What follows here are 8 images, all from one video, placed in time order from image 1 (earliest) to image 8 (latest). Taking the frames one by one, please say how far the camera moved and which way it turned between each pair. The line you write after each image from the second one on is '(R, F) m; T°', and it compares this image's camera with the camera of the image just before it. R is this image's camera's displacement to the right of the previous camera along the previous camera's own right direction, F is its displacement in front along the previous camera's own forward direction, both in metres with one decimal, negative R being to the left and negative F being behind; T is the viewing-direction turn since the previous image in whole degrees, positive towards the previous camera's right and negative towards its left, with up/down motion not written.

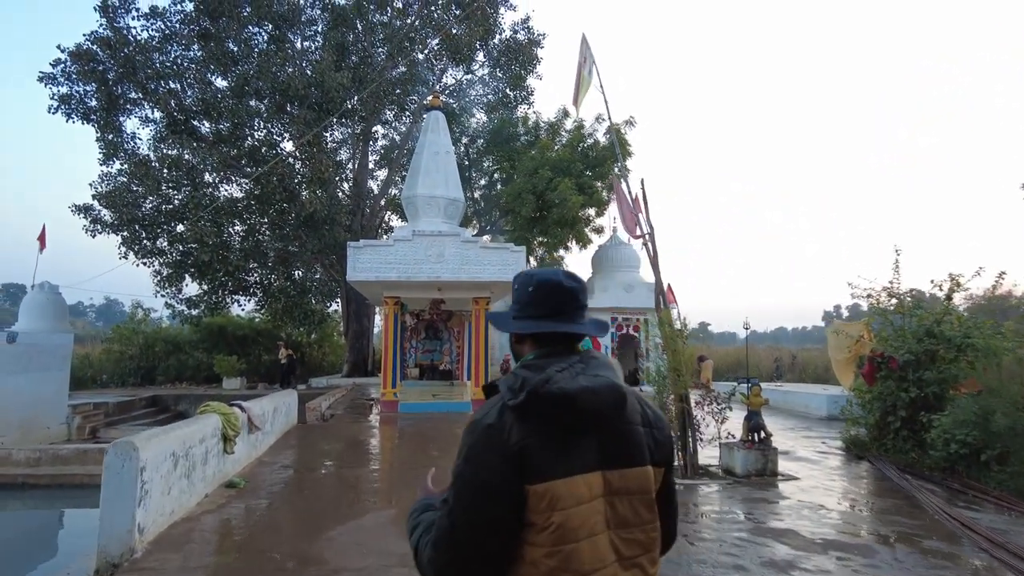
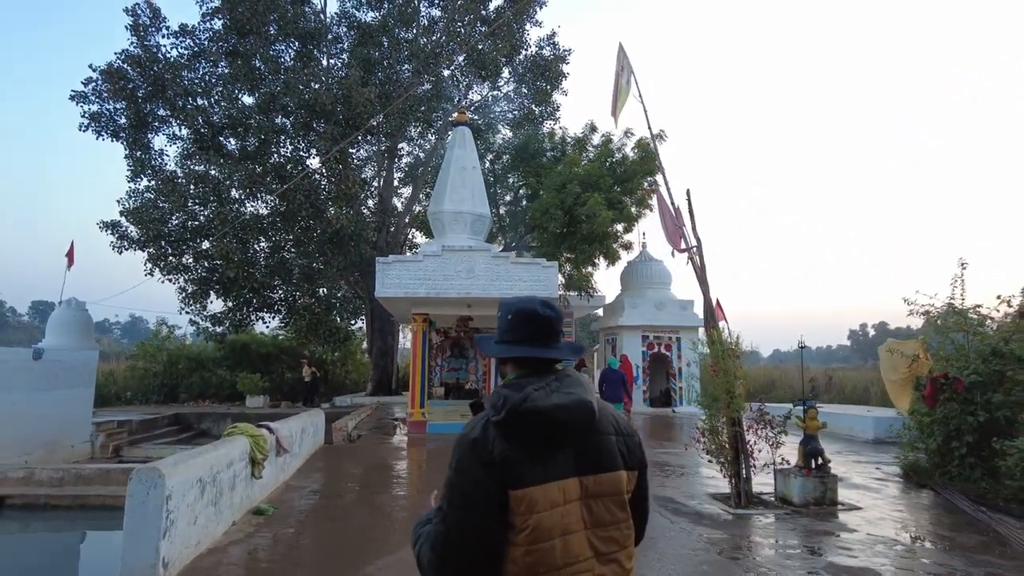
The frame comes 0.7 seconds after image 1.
(-0.2, +0.3) m; -2°
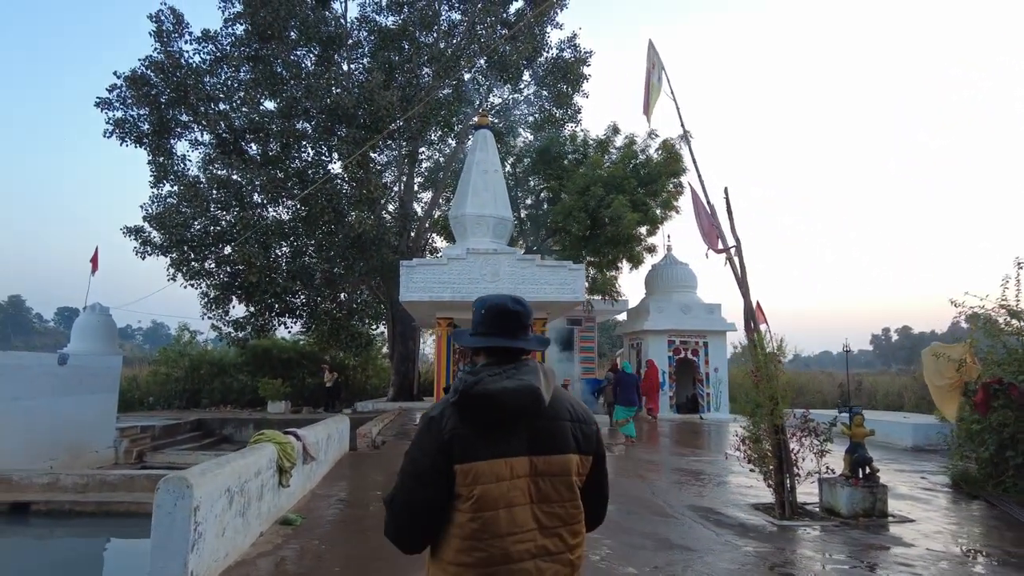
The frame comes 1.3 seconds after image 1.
(-0.2, +0.2) m; -1°
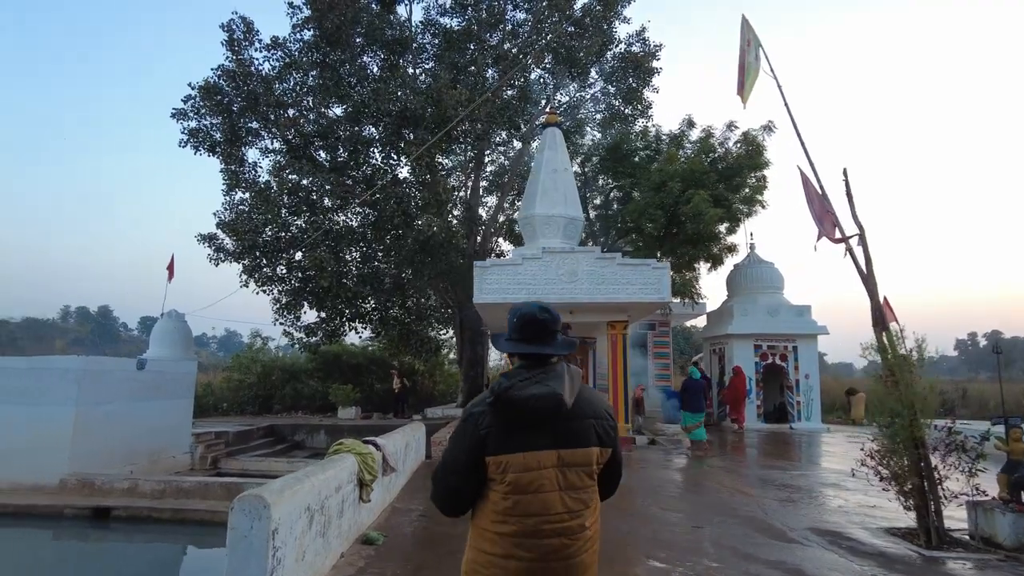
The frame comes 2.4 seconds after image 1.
(-0.3, +0.6) m; -5°
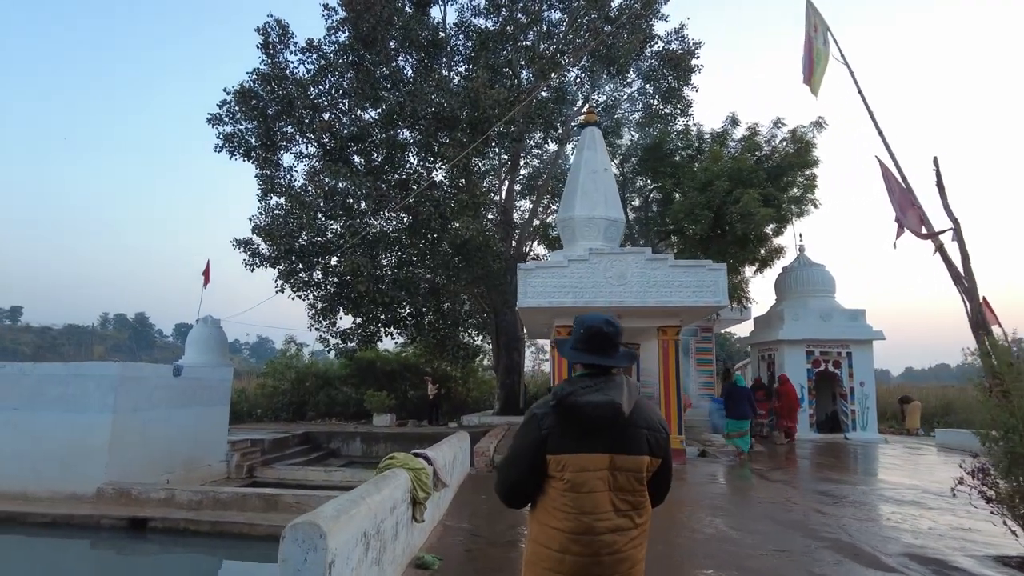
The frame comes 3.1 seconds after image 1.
(-0.3, +0.4) m; -2°
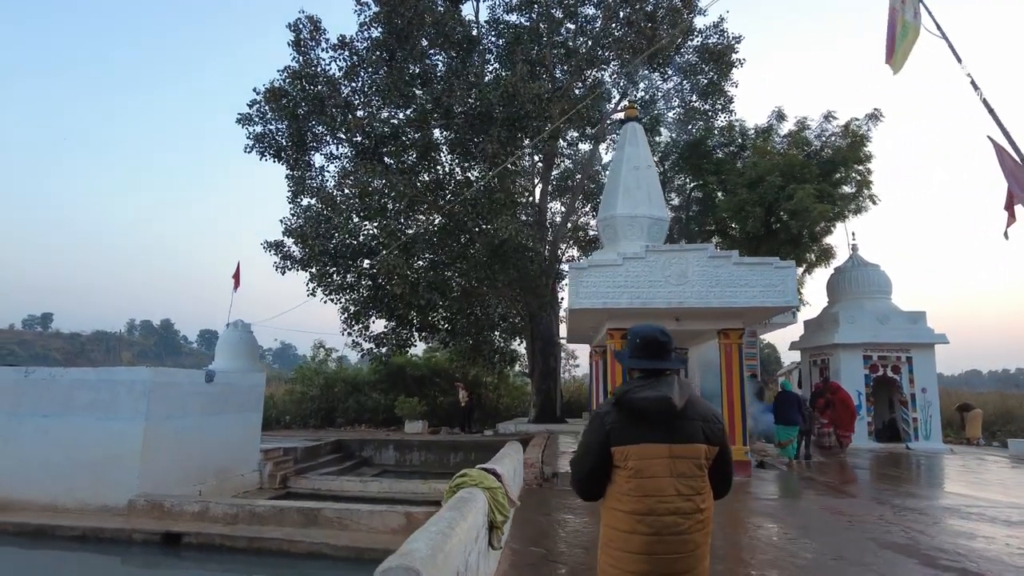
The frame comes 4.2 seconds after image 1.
(-0.4, +0.6) m; -2°
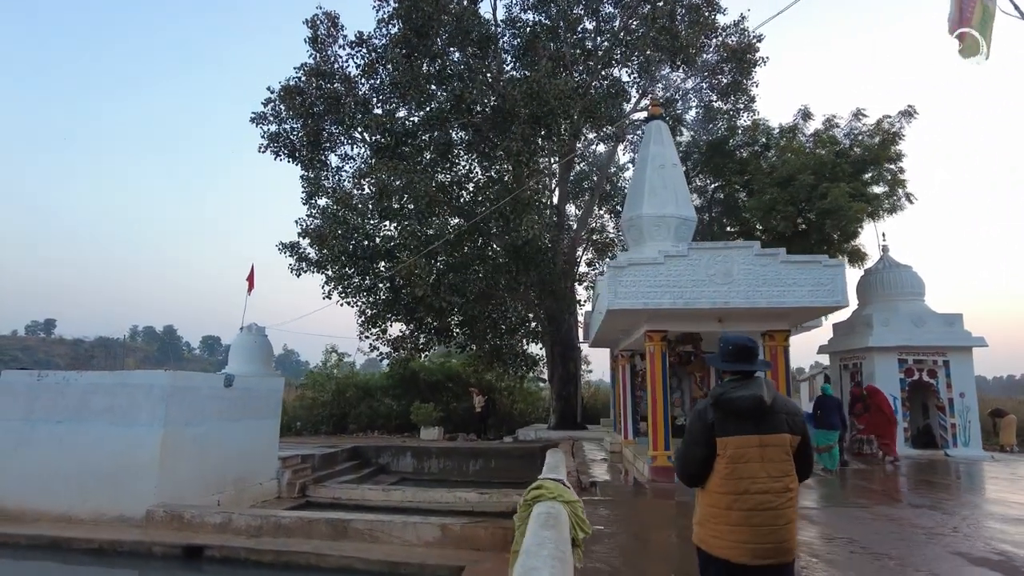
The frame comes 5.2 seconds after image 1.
(-0.4, +0.4) m; 0°
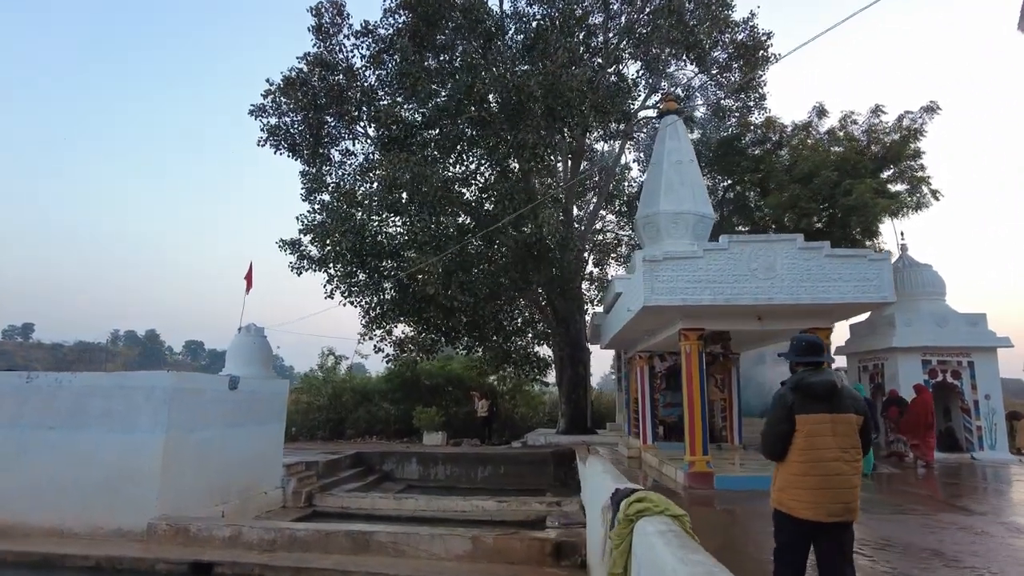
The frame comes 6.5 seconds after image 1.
(-0.5, +0.5) m; +1°
